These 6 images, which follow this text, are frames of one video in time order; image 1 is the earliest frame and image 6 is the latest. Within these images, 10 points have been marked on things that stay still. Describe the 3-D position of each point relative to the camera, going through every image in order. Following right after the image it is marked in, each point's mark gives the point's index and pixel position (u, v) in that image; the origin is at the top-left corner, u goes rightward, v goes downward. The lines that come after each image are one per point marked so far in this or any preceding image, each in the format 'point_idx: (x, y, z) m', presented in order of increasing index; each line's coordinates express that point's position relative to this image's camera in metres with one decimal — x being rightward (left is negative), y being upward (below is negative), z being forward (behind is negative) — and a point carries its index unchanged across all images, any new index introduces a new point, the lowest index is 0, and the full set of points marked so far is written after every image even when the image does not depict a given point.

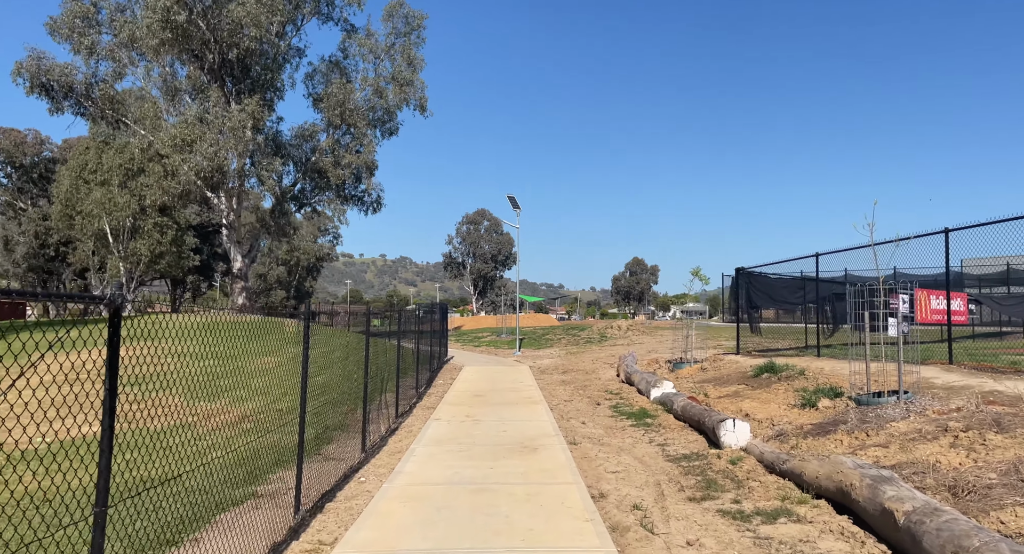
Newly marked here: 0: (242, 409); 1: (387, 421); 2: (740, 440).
0: (-4.3, -2.1, +9.8) m
1: (-1.9, -2.2, +9.2) m
2: (+2.4, -1.7, +6.4) m
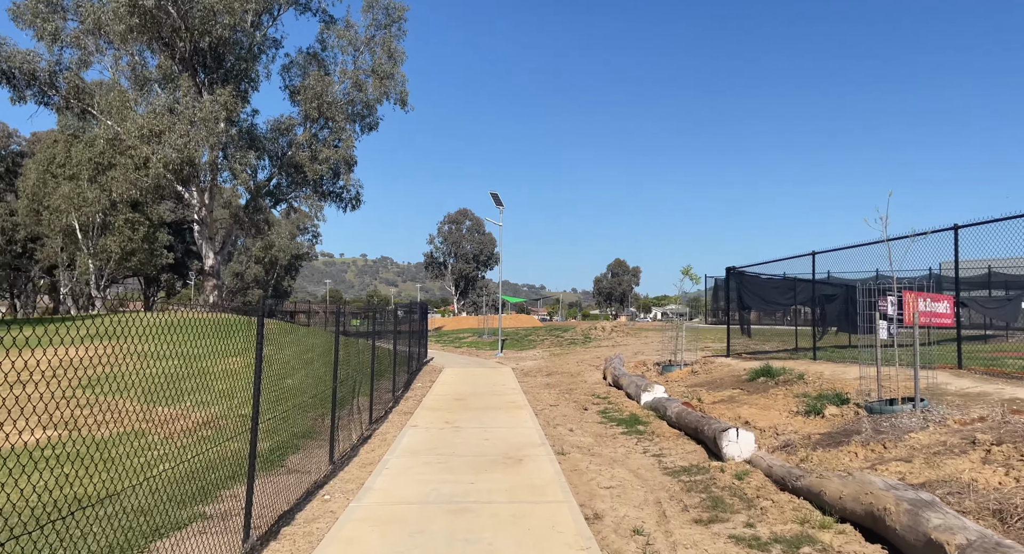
0: (-4.6, -2.0, +9.1) m
1: (-2.2, -2.1, +8.5) m
2: (+2.2, -1.7, +5.9) m
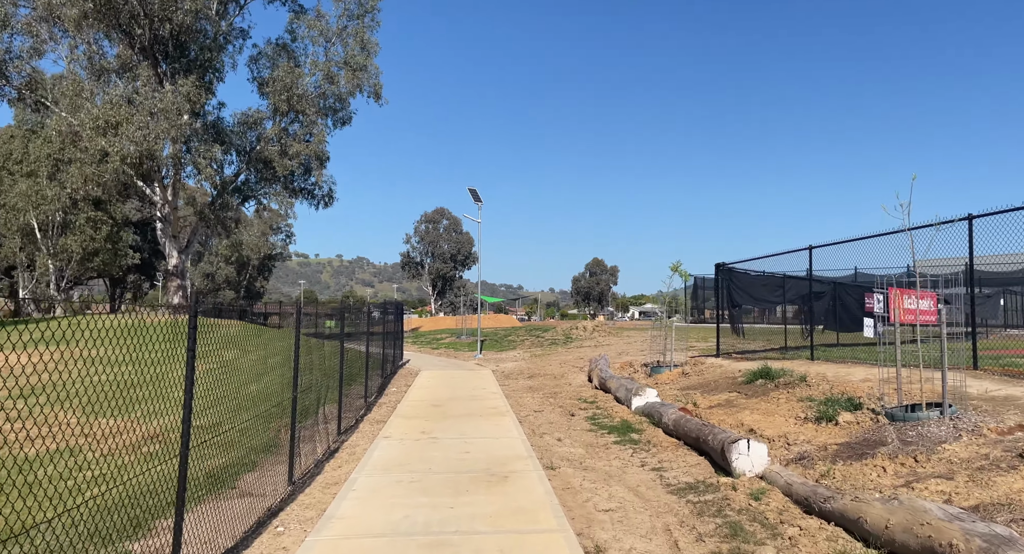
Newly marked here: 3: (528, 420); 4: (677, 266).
0: (-4.8, -2.0, +8.2) m
1: (-2.4, -2.1, +7.8) m
2: (+2.1, -1.6, +5.3) m
3: (+0.2, -2.1, +9.0) m
4: (+3.3, +0.2, +12.1) m
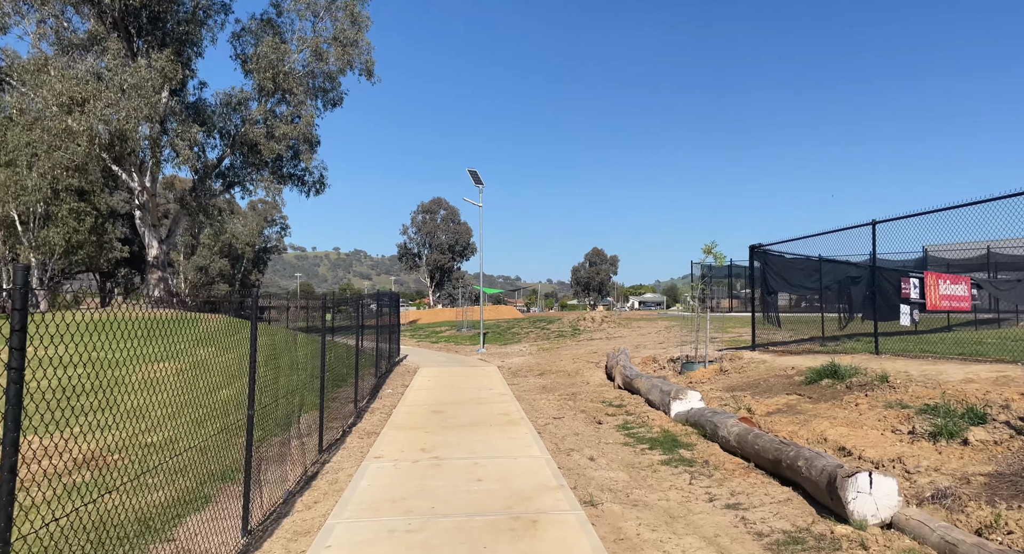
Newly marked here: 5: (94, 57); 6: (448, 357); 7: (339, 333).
0: (-4.6, -1.9, +6.7) m
1: (-2.2, -1.9, +6.3) m
2: (+2.3, -1.4, +3.8) m
3: (+0.4, -1.9, +7.5) m
4: (+3.4, +0.5, +10.6) m
5: (-13.3, +7.0, +19.4) m
6: (-1.9, -2.3, +17.7) m
7: (-2.8, -0.9, +9.8) m
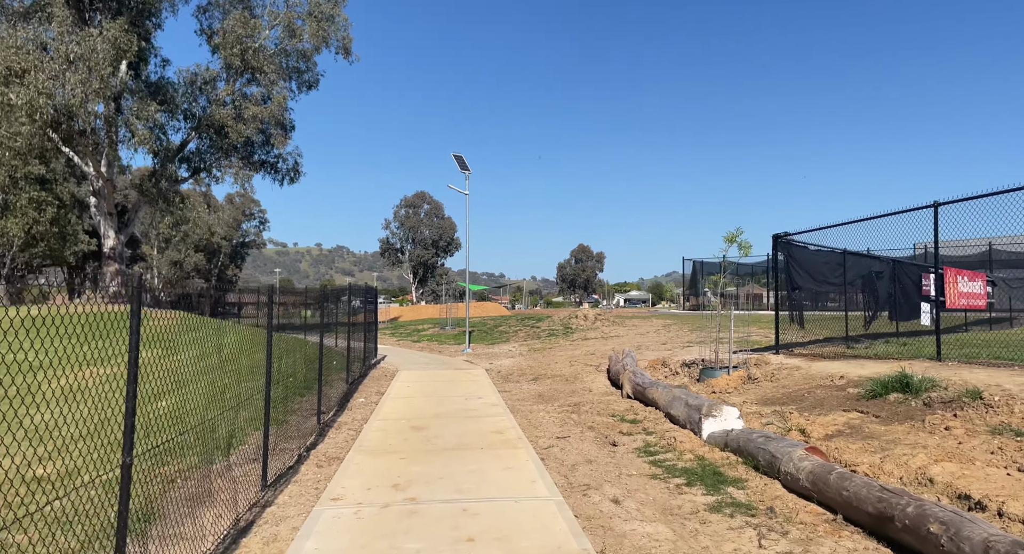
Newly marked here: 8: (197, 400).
0: (-4.7, -1.7, +5.2) m
1: (-2.2, -1.8, +4.8) m
2: (+2.4, -1.4, +2.4) m
3: (+0.4, -1.8, +6.1) m
4: (+3.3, +0.6, +9.2) m
5: (-13.7, +7.3, +17.6) m
6: (-2.2, -2.2, +16.2) m
7: (-2.9, -0.8, +8.2) m
8: (-3.7, -1.5, +6.9) m
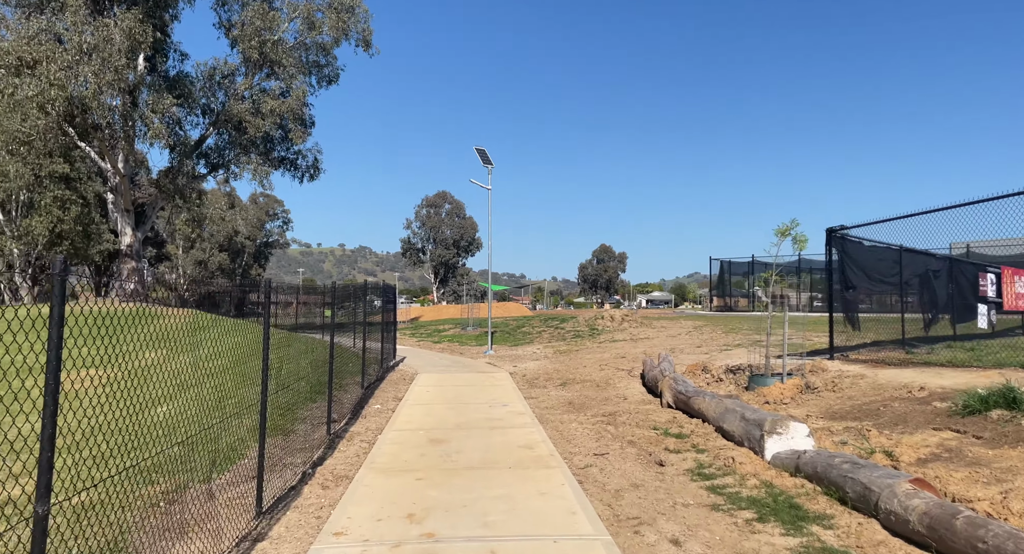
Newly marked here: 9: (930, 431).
0: (-4.4, -1.7, +4.5) m
1: (-1.9, -1.7, +4.1) m
2: (+2.5, -1.3, +1.6) m
3: (+0.7, -1.7, +5.3) m
4: (+3.7, +0.7, +8.3) m
5: (-12.9, +7.3, +17.3) m
6: (-1.6, -2.1, +15.5) m
7: (-2.5, -0.7, +7.5) m
8: (-3.4, -1.4, +6.2) m
9: (+3.6, -1.3, +5.2) m
